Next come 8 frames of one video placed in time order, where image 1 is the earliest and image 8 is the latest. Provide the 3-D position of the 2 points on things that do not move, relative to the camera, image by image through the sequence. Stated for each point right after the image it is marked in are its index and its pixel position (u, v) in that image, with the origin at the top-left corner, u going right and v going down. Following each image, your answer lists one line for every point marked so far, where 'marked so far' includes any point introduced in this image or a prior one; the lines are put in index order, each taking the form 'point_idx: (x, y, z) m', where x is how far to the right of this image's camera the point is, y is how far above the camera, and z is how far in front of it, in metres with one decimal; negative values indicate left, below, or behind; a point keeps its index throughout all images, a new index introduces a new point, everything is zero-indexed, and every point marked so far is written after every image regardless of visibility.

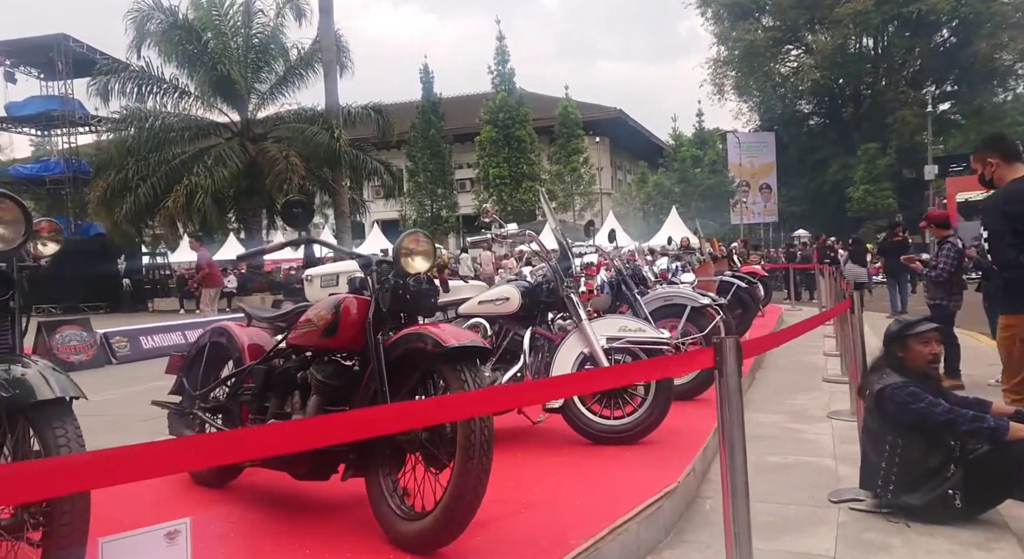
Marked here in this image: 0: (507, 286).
0: (0.0, 0.0, +4.8) m
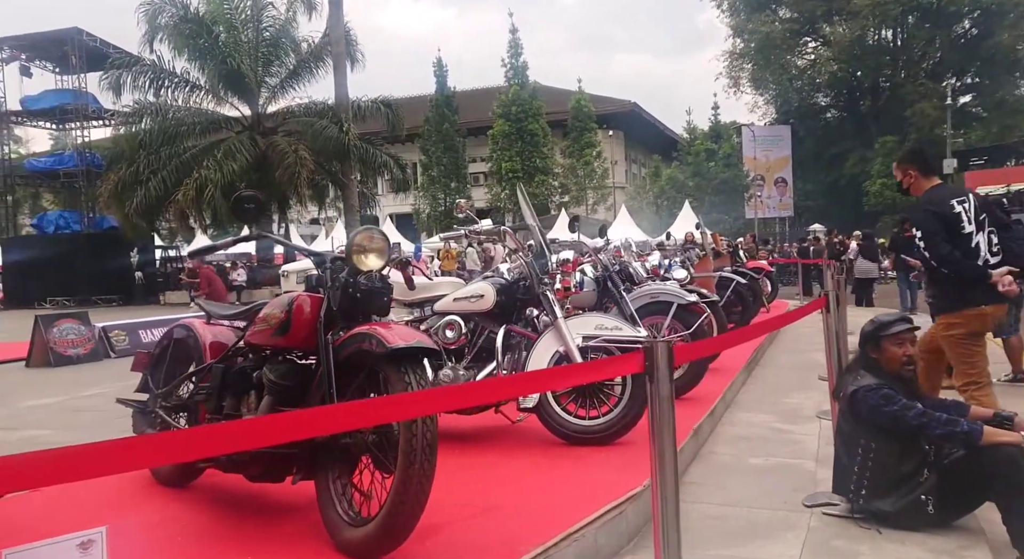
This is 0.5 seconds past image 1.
0: (-0.2, 0.0, +4.7) m
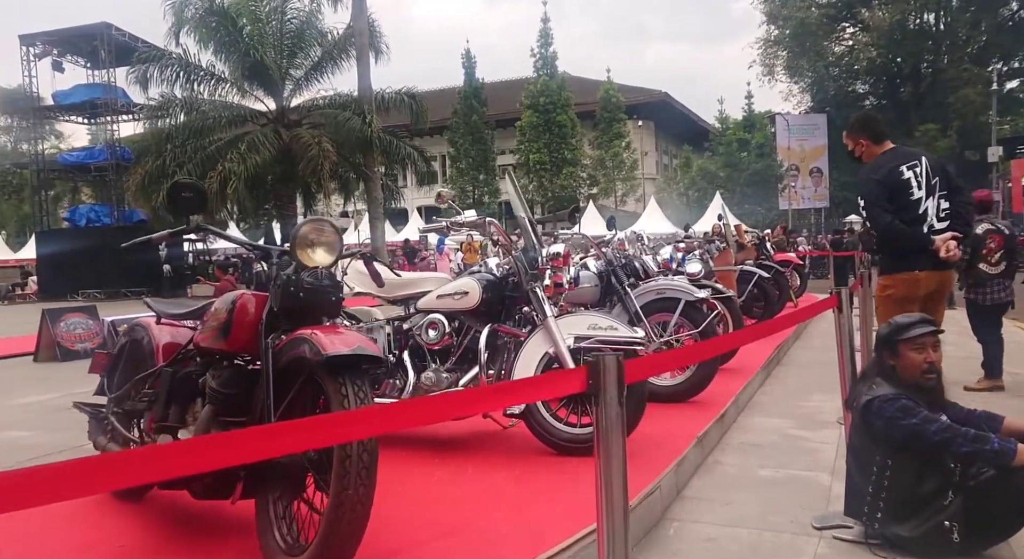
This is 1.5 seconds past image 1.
0: (-0.2, 0.0, +4.4) m
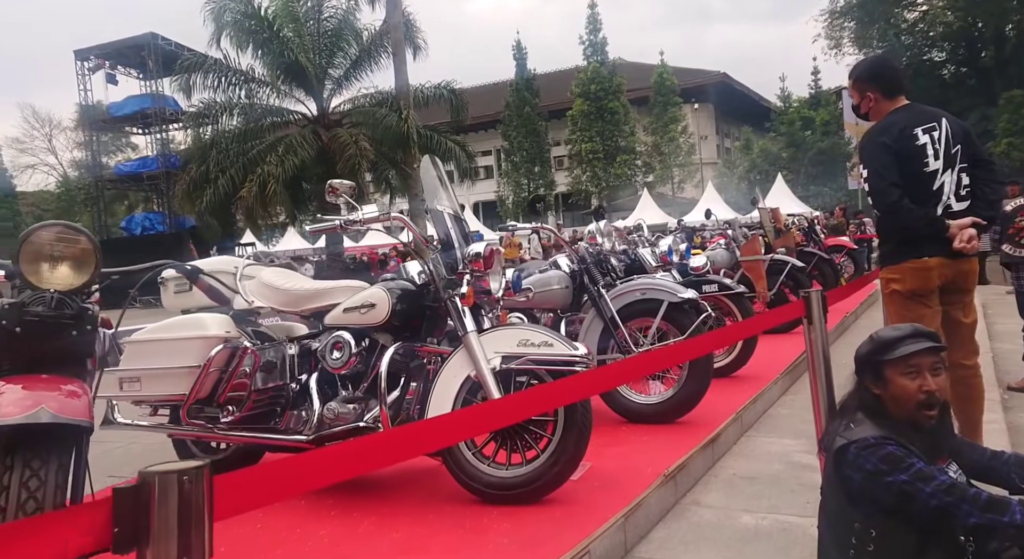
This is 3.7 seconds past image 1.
0: (-0.6, 0.0, +3.6) m
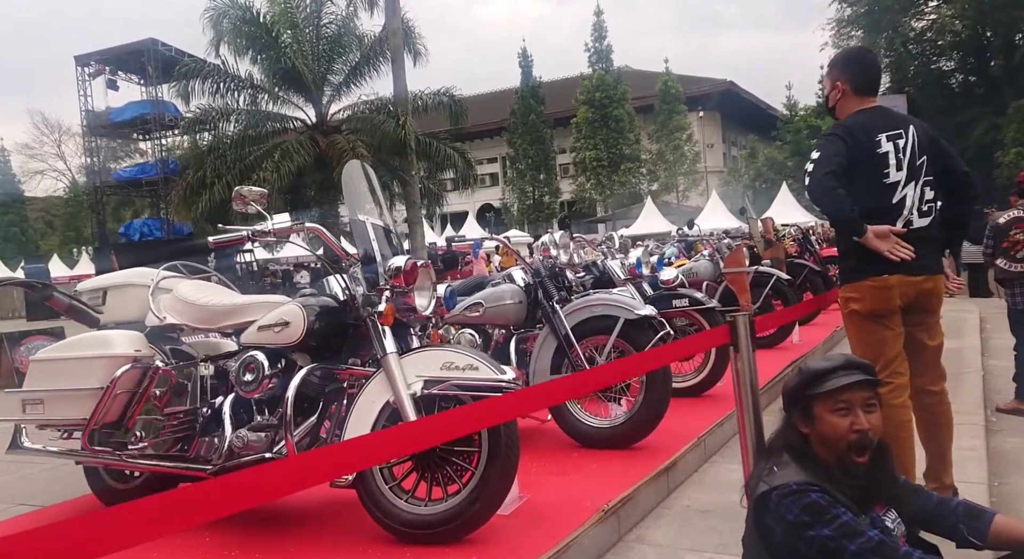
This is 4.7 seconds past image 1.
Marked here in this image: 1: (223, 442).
0: (-0.9, -0.1, +3.3) m
1: (-1.1, -0.6, +3.3) m
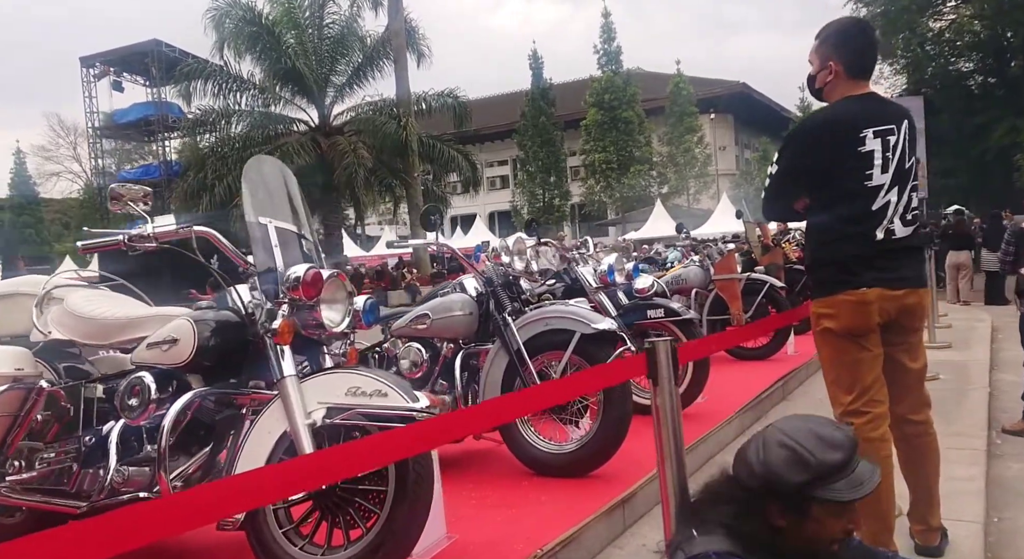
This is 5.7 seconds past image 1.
0: (-1.2, -0.1, +2.9) m
1: (-1.4, -0.7, +2.9) m
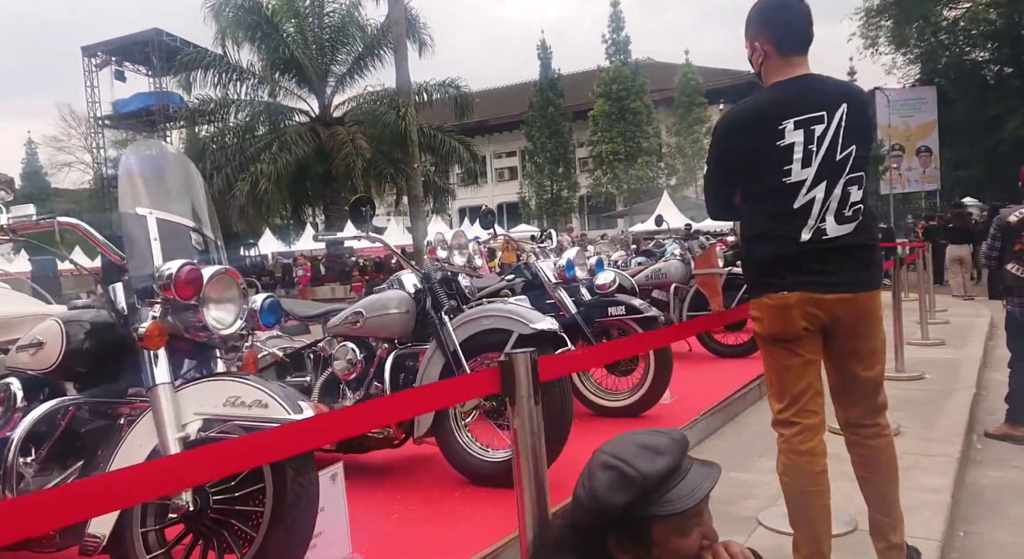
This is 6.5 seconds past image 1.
0: (-1.5, -0.1, +2.7) m
1: (-1.7, -0.7, +2.7) m
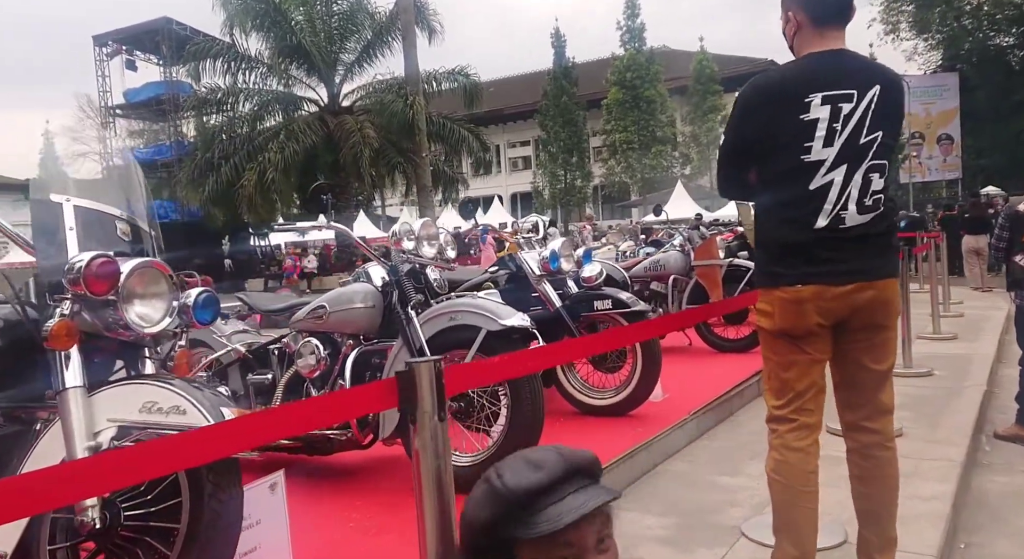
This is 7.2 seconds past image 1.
0: (-1.6, -0.1, +2.5) m
1: (-1.9, -0.6, +2.5) m
